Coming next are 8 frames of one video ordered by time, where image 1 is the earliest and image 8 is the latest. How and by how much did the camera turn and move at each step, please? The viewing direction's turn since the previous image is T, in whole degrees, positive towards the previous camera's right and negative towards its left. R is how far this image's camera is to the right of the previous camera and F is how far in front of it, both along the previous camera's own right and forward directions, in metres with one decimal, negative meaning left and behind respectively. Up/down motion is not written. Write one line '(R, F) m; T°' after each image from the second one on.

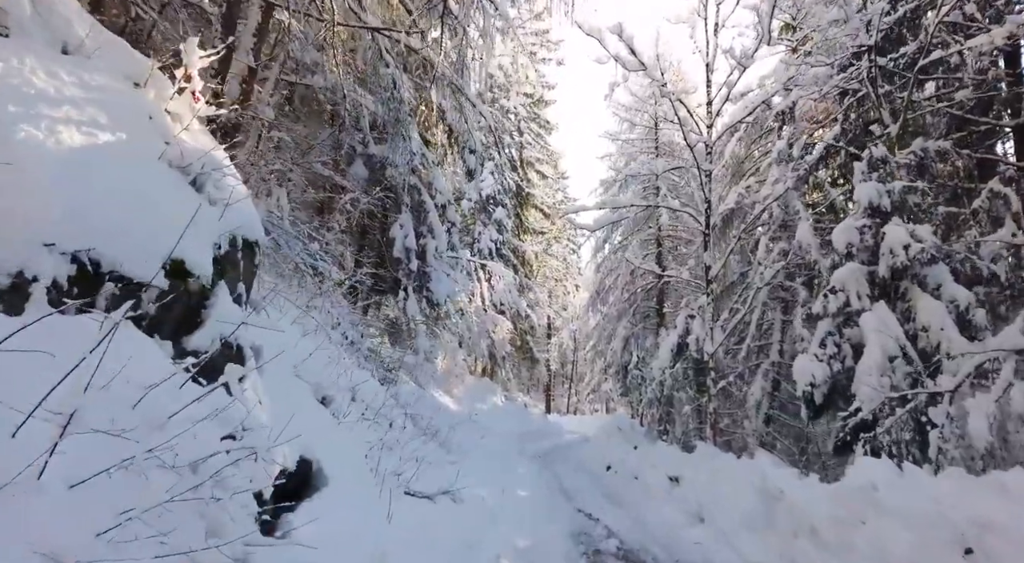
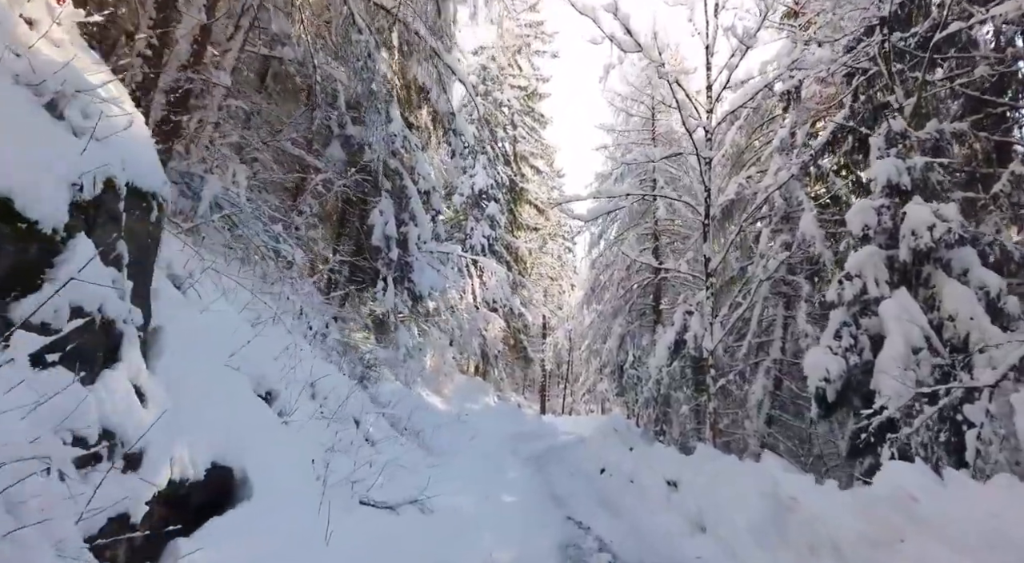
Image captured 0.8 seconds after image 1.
(+0.1, +0.6) m; 0°
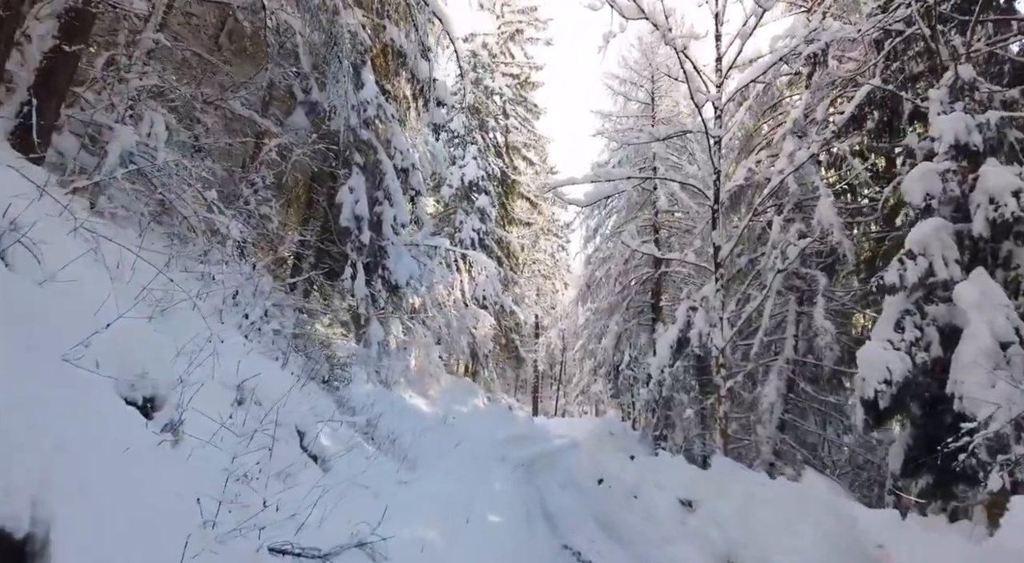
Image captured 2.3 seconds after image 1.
(+0.1, +1.1) m; +1°
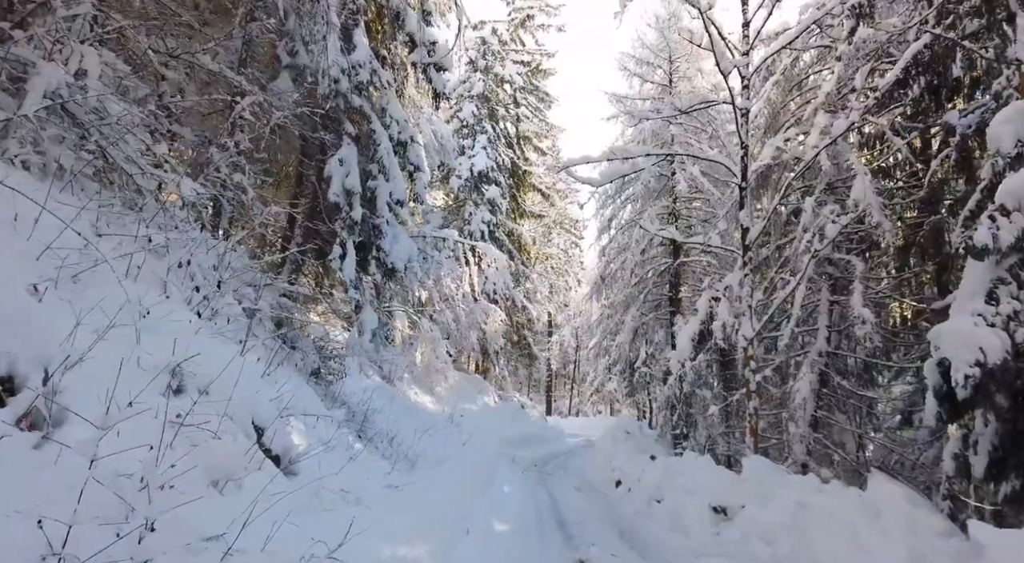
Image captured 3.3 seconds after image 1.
(+0.1, +0.8) m; -1°
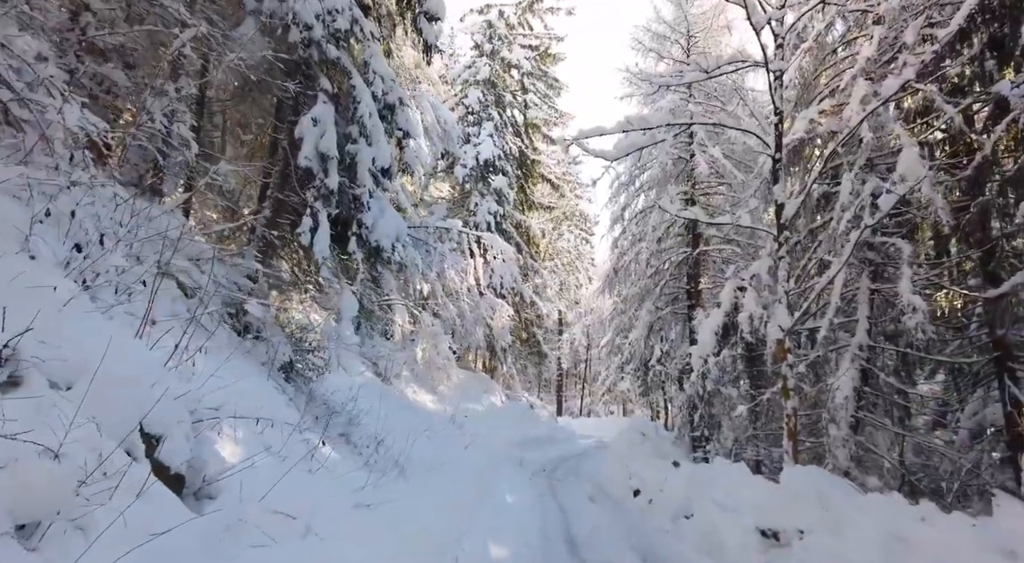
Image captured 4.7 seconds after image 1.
(+0.1, +1.1) m; -1°
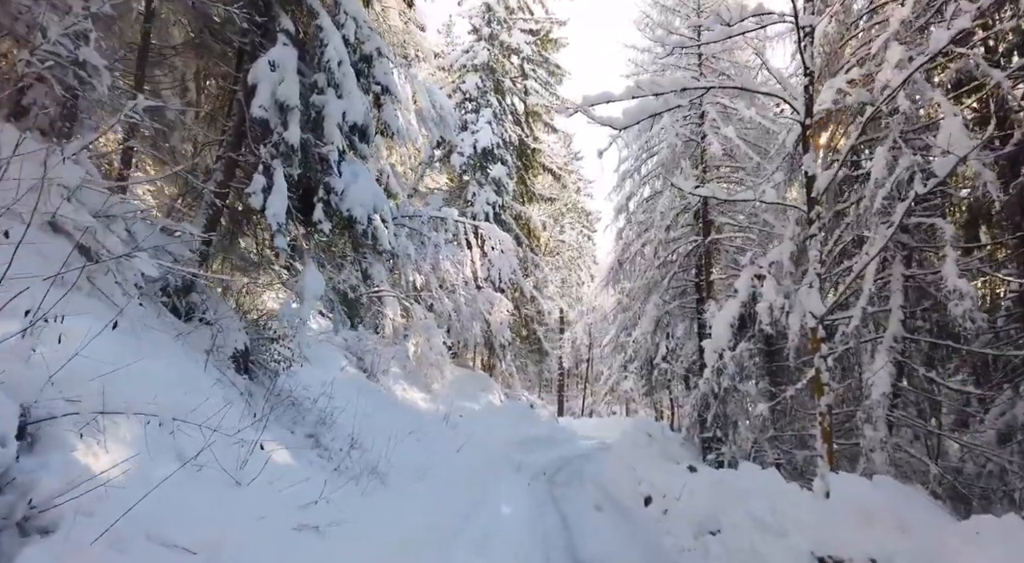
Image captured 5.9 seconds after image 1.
(+0.1, +1.0) m; 0°
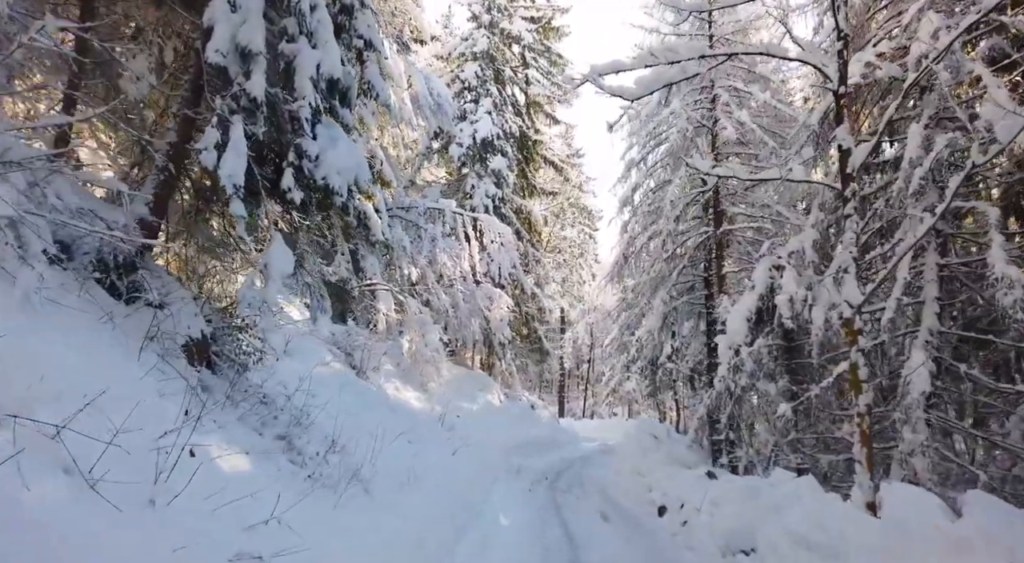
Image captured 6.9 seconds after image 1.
(0.0, +0.8) m; 0°
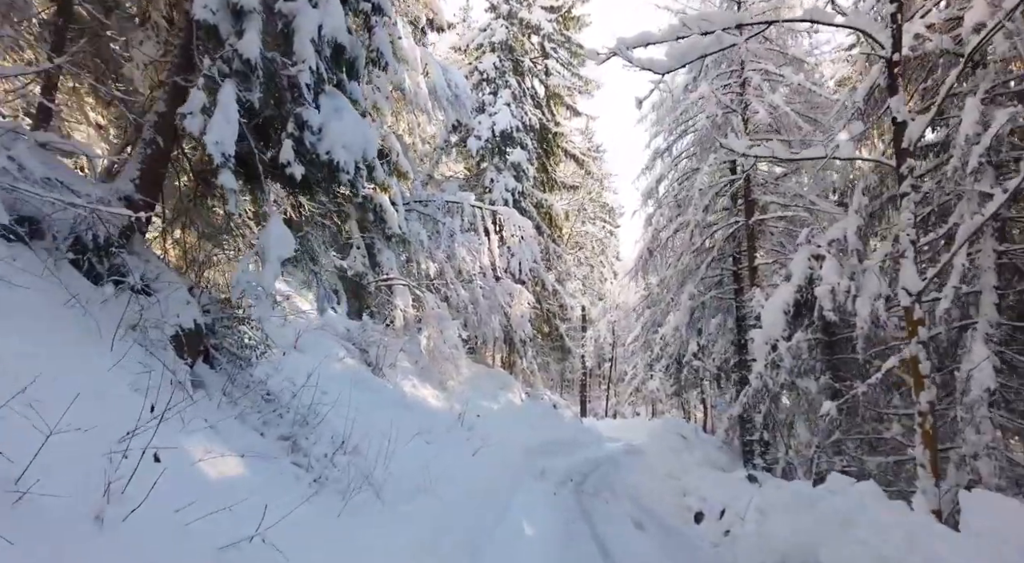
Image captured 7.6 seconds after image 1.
(0.0, +0.5) m; -2°
